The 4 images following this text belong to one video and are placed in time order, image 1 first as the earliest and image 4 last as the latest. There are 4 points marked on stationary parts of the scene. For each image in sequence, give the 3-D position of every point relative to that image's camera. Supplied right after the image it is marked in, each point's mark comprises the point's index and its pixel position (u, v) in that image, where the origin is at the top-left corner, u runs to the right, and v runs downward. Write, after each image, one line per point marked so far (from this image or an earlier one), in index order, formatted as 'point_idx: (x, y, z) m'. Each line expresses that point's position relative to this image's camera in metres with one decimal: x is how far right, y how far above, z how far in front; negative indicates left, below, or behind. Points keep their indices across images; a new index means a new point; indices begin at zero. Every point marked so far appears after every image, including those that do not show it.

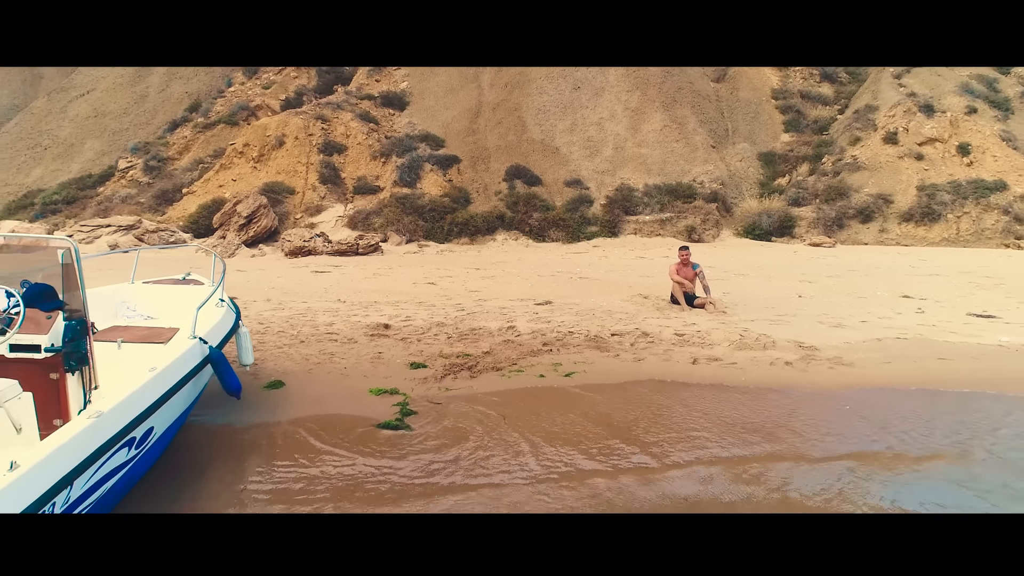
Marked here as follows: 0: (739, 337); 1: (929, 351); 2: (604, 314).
0: (+2.4, -0.5, +7.7) m
1: (+4.3, -0.6, +7.5) m
2: (+1.1, -0.3, +8.9) m
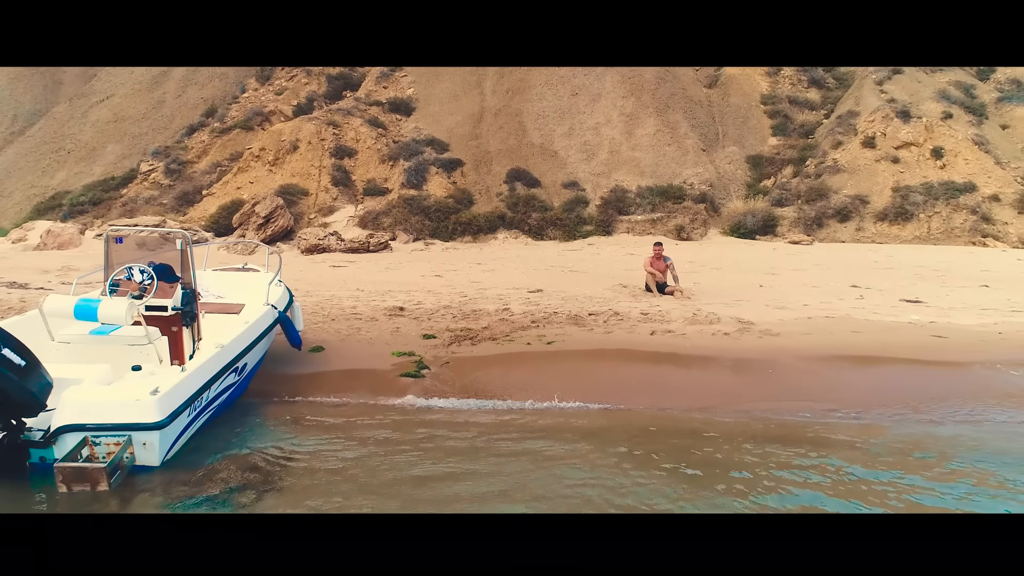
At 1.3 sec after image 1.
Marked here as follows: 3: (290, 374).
0: (+2.3, -0.3, +9.3) m
1: (+4.2, -0.5, +9.1) m
2: (+1.1, -0.1, +10.5) m
3: (-2.3, -0.8, +7.4) m
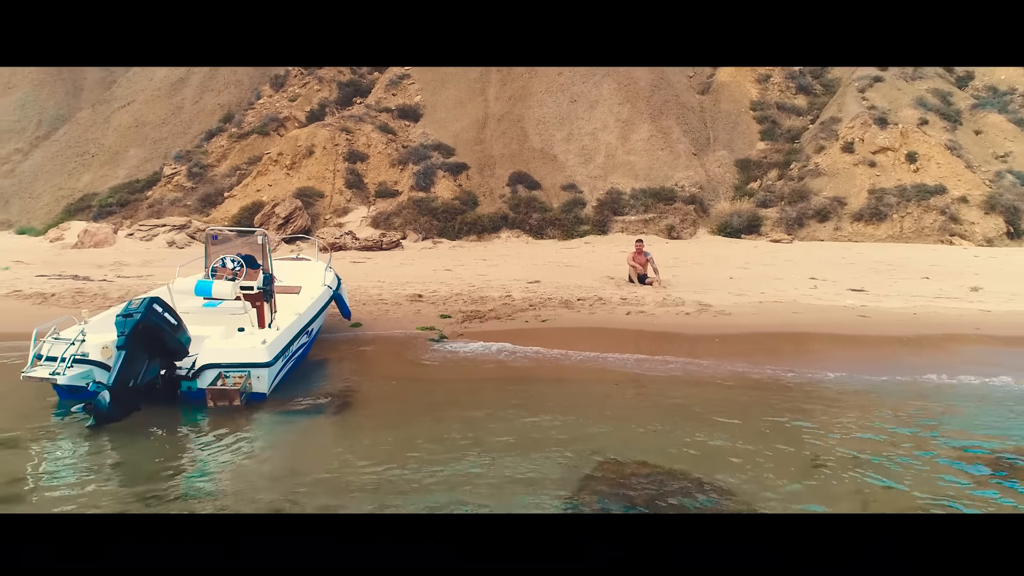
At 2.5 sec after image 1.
0: (+2.3, -0.2, +11.2) m
1: (+4.2, -0.3, +10.9) m
2: (+1.1, 0.0, +12.4) m
3: (-2.3, -0.7, +9.2) m
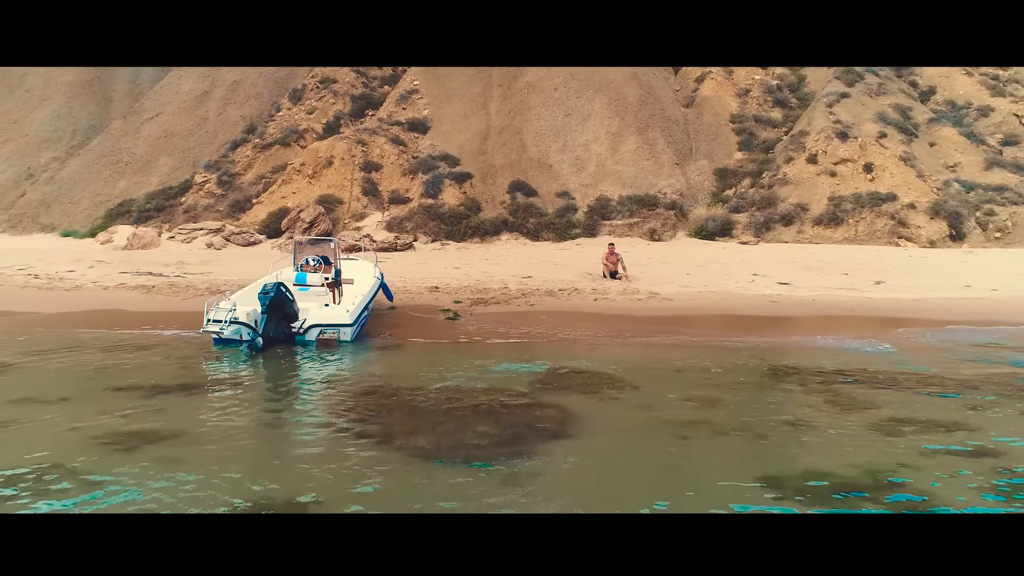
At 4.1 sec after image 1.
0: (+2.3, 0.0, +14.5) m
1: (+4.1, -0.2, +14.2) m
2: (+1.0, +0.2, +15.7) m
3: (-2.3, -0.5, +12.6) m
